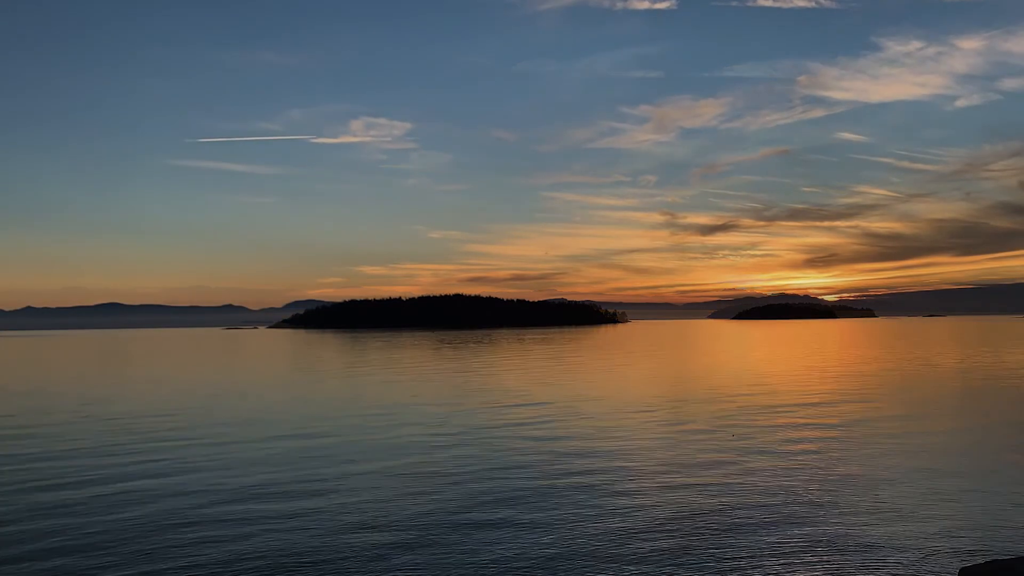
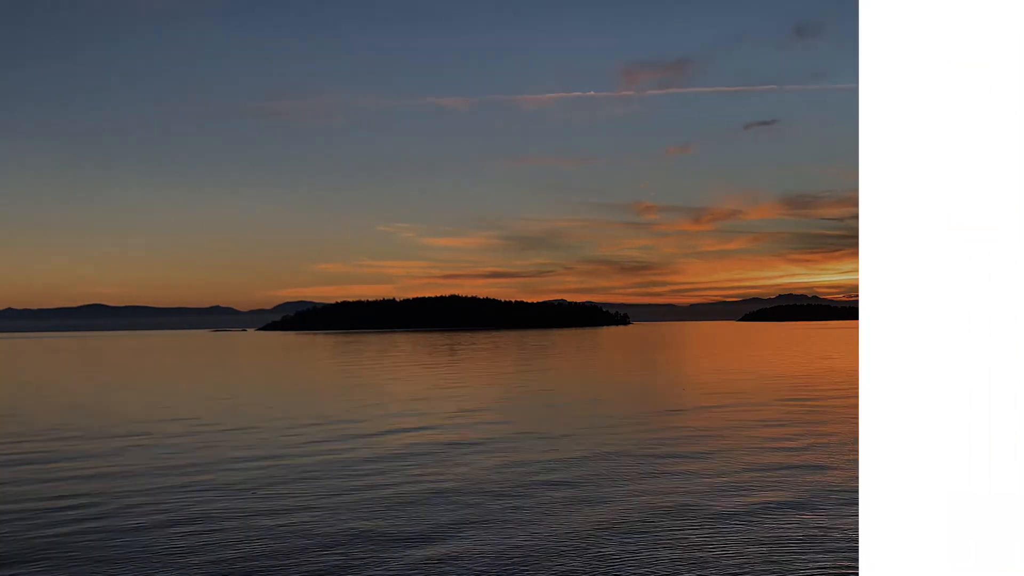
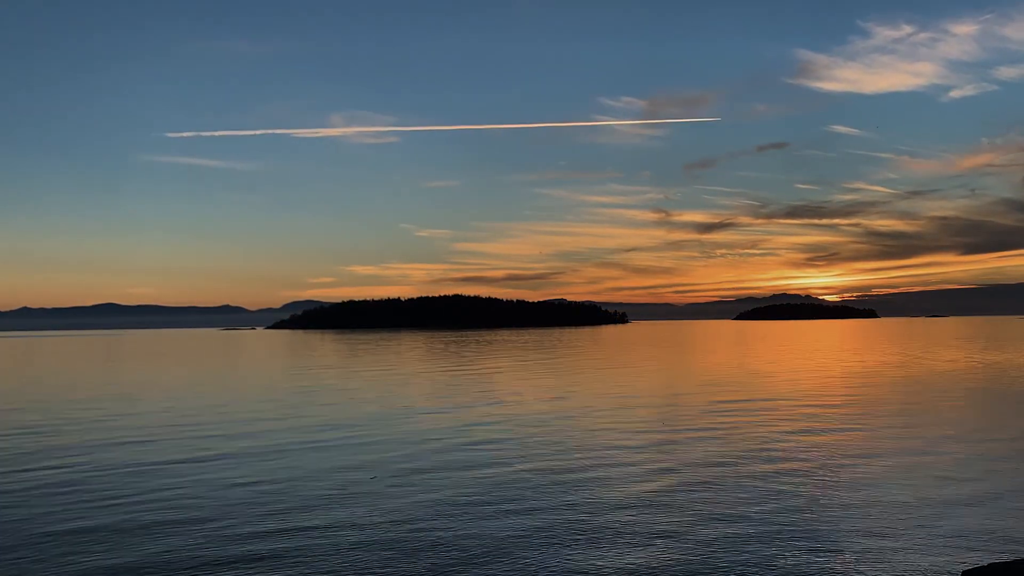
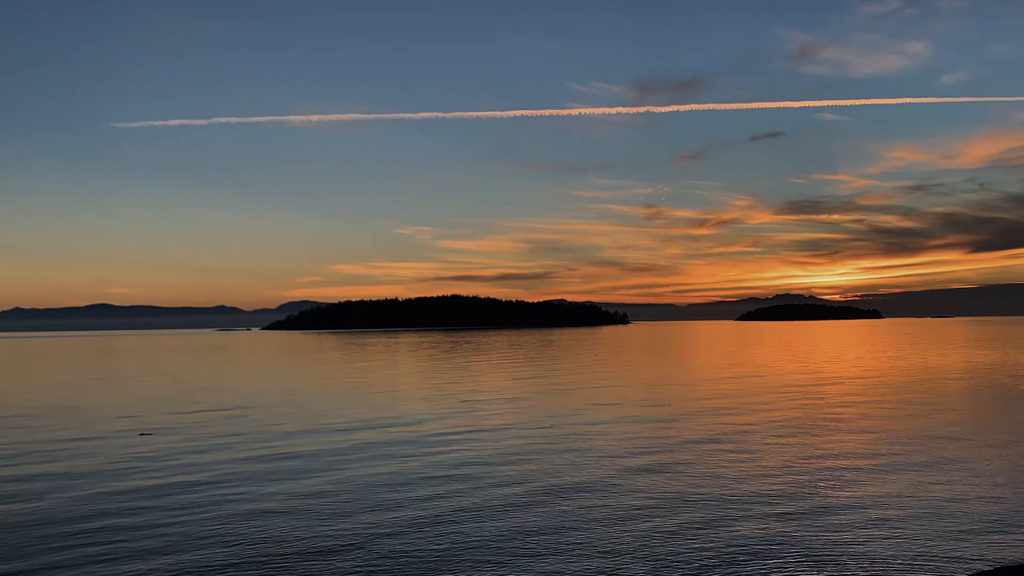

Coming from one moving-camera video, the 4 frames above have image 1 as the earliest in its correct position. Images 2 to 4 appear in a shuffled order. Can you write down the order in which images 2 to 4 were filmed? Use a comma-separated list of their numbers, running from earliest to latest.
3, 4, 2
